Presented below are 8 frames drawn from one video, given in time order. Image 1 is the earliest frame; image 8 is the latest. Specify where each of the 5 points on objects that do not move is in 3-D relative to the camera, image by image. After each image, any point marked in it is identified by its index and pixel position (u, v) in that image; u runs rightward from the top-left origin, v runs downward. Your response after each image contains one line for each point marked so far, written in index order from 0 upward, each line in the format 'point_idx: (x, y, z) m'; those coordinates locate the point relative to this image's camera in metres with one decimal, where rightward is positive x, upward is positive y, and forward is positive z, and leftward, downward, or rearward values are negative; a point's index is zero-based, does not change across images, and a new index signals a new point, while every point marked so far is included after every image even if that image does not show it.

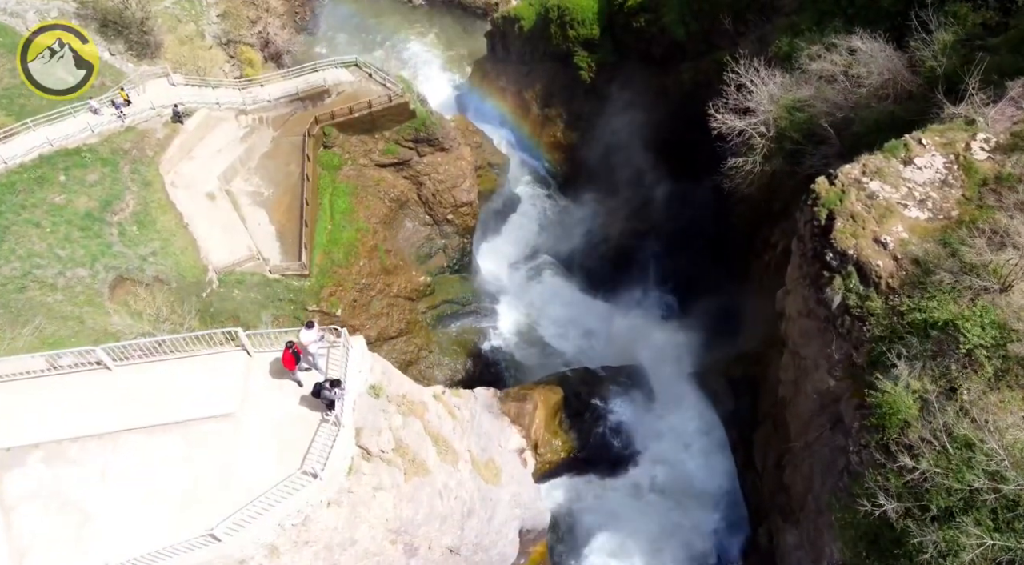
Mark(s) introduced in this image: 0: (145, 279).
0: (-10.6, -0.1, +20.6) m
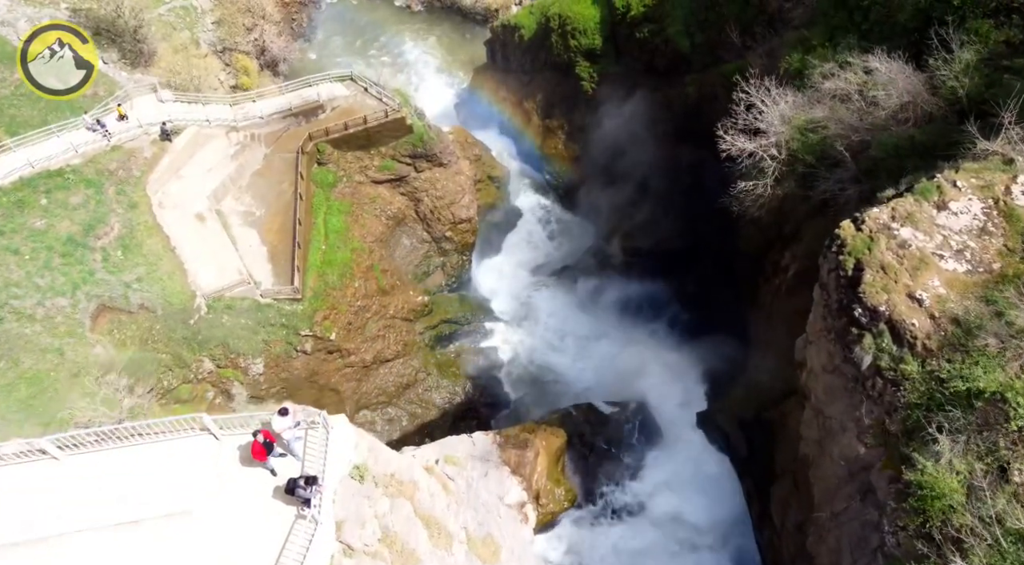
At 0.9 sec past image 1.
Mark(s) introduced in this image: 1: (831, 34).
0: (-10.6, -0.8, +19.8) m
1: (+8.6, +6.7, +19.4) m
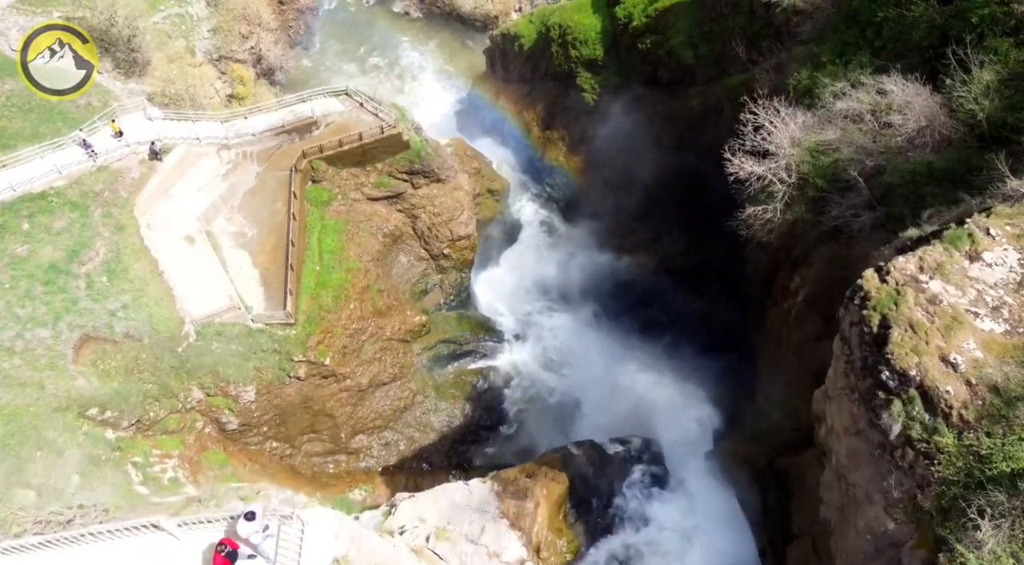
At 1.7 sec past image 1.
0: (-10.6, -1.5, +19.2) m
1: (+8.5, +6.0, +18.7) m
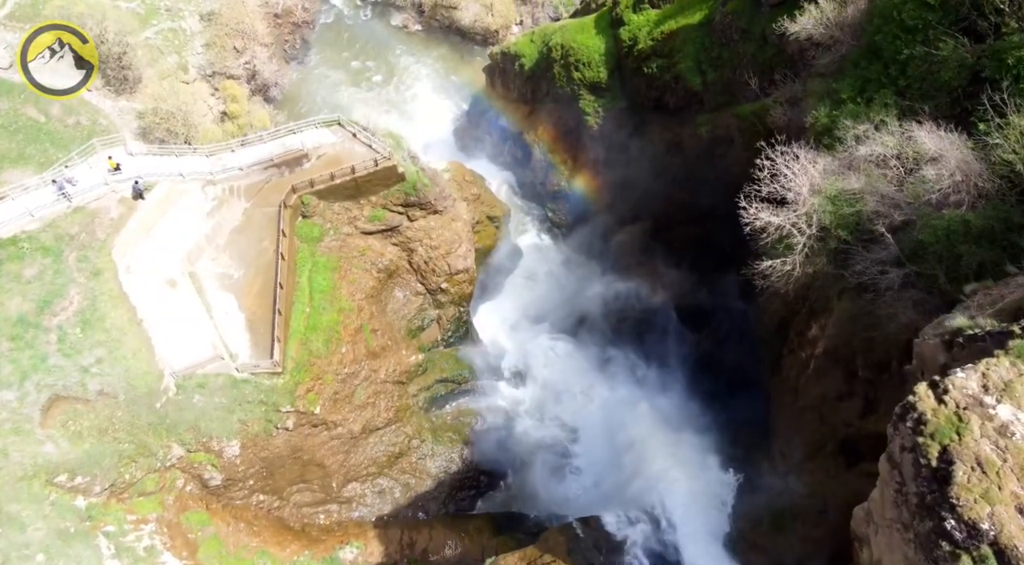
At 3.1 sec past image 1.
0: (-10.6, -2.8, +18.0) m
1: (+8.5, +4.8, +17.6) m
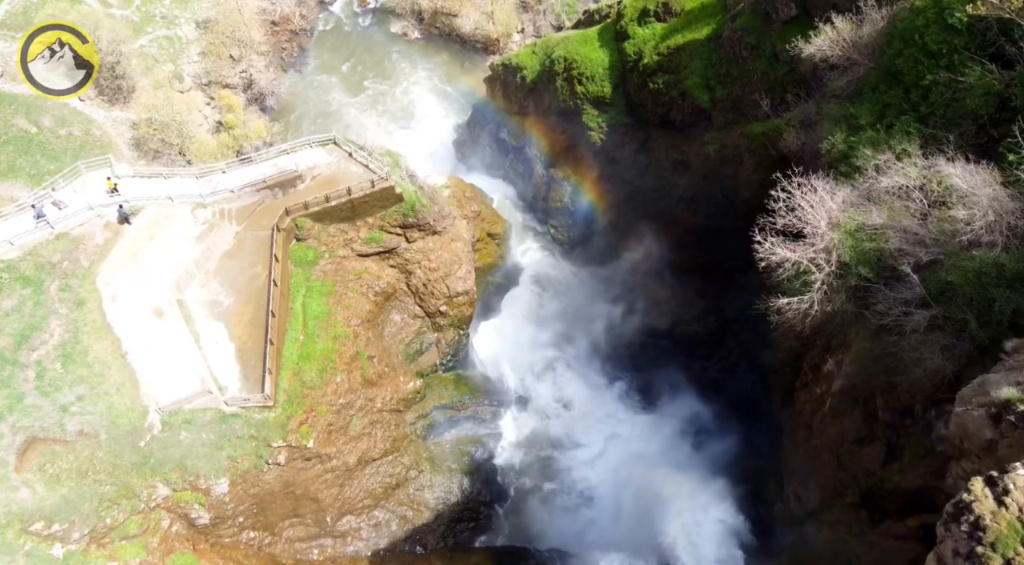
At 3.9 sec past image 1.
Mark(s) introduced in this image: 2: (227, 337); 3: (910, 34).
0: (-10.5, -3.5, +17.2) m
1: (+8.6, +3.9, +16.8) m
2: (-7.7, -1.5, +19.5) m
3: (+9.2, +5.7, +16.6) m
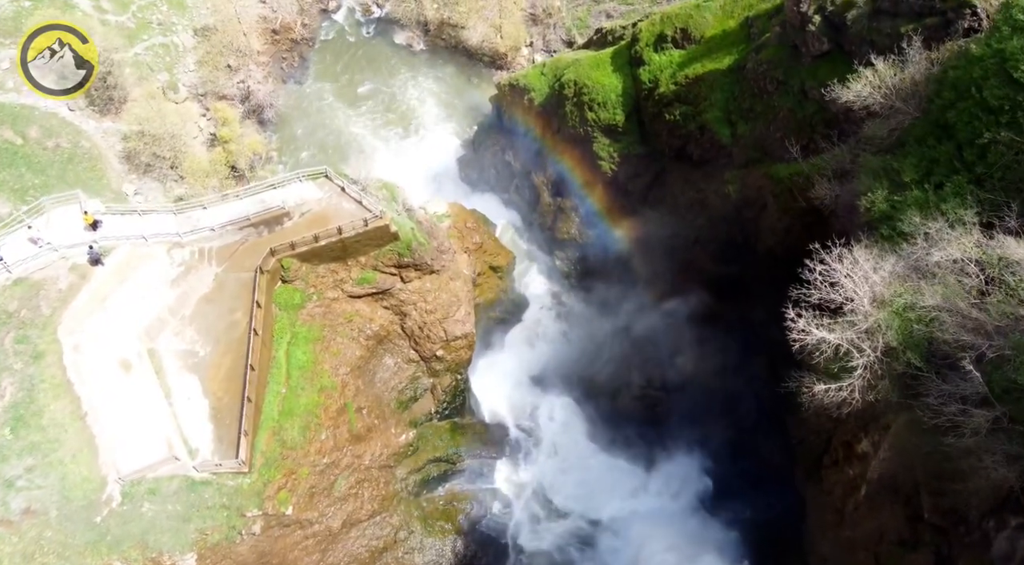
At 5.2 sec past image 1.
0: (-10.6, -4.7, +15.5) m
1: (+8.7, +2.3, +15.1) m
2: (-7.7, -2.8, +17.8) m
3: (+9.3, +4.1, +14.9) m
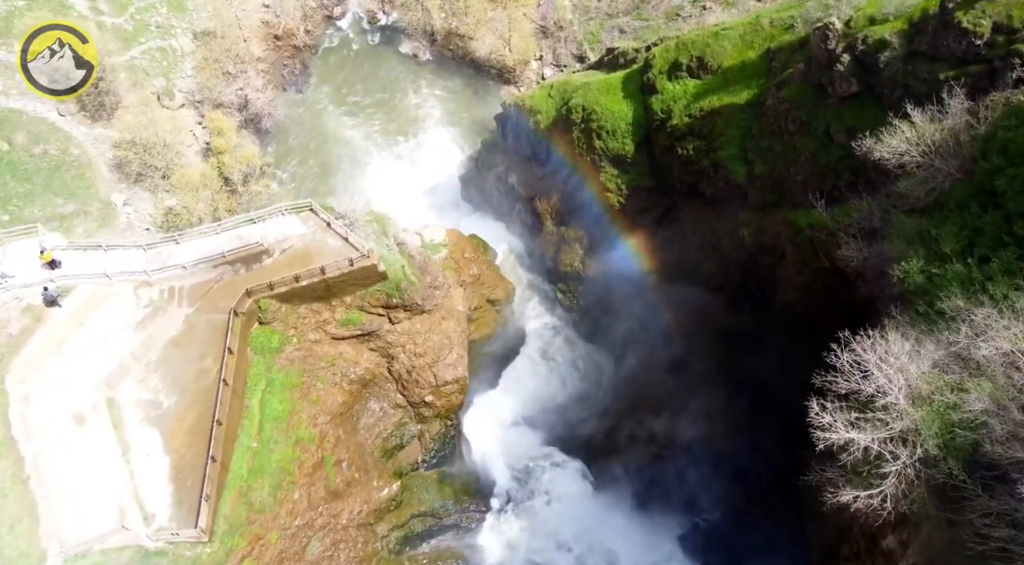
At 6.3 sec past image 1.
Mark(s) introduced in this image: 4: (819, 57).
0: (-10.9, -5.7, +14.0) m
1: (+8.6, +0.7, +13.5) m
2: (-7.9, -3.8, +16.3) m
3: (+9.3, +2.5, +13.3) m
4: (+8.1, +5.9, +19.0) m
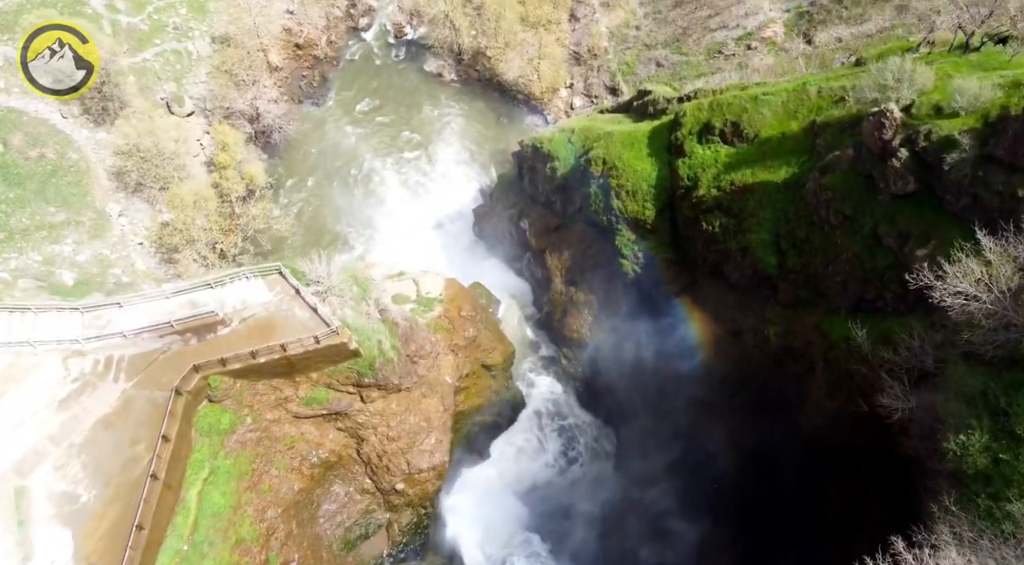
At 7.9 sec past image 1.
0: (-11.8, -7.0, +11.9) m
1: (+8.1, -2.1, +10.7) m
2: (-8.6, -5.4, +14.1) m
3: (+8.9, -0.5, +10.6) m
4: (+8.2, +3.0, +16.3) m
